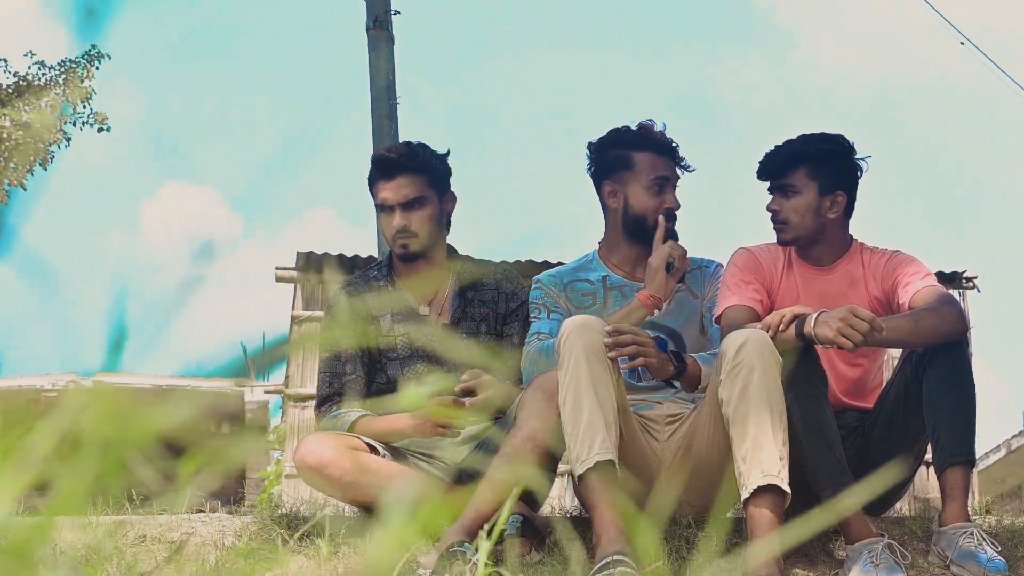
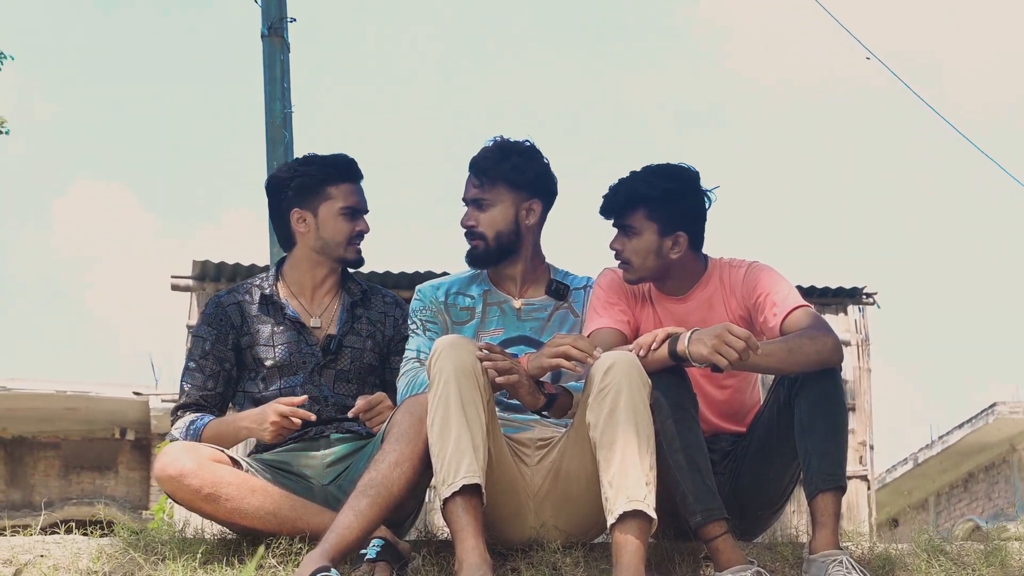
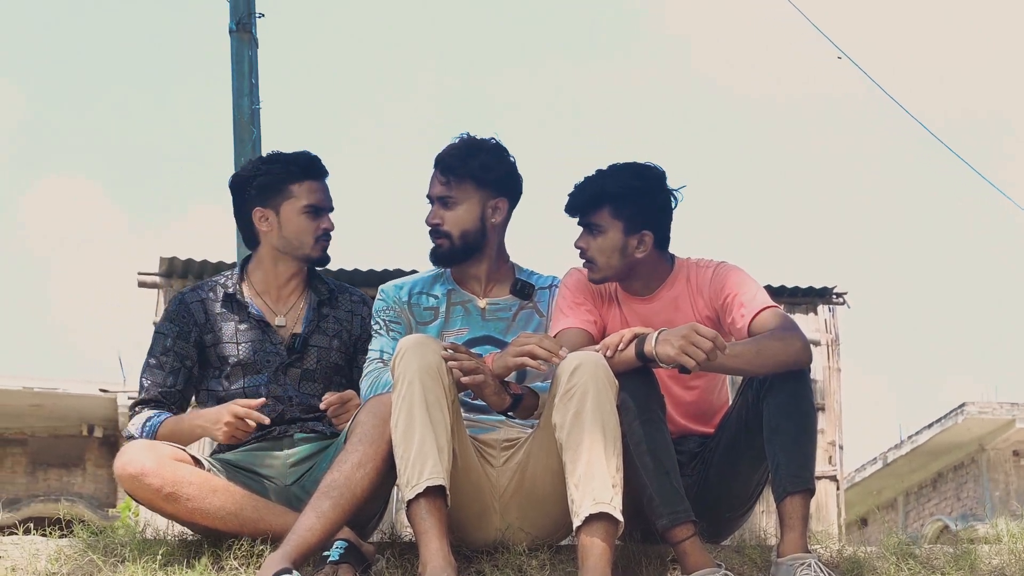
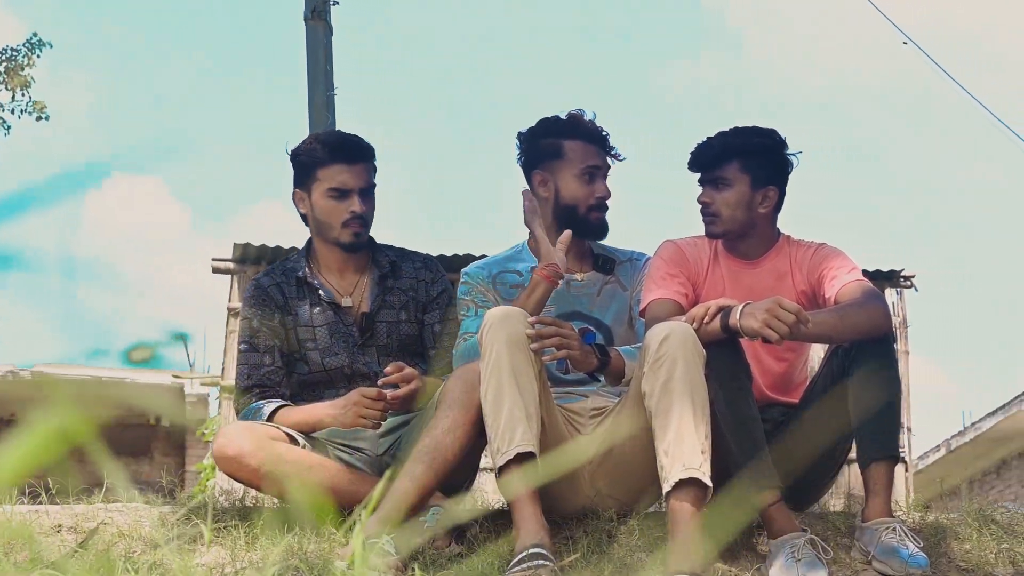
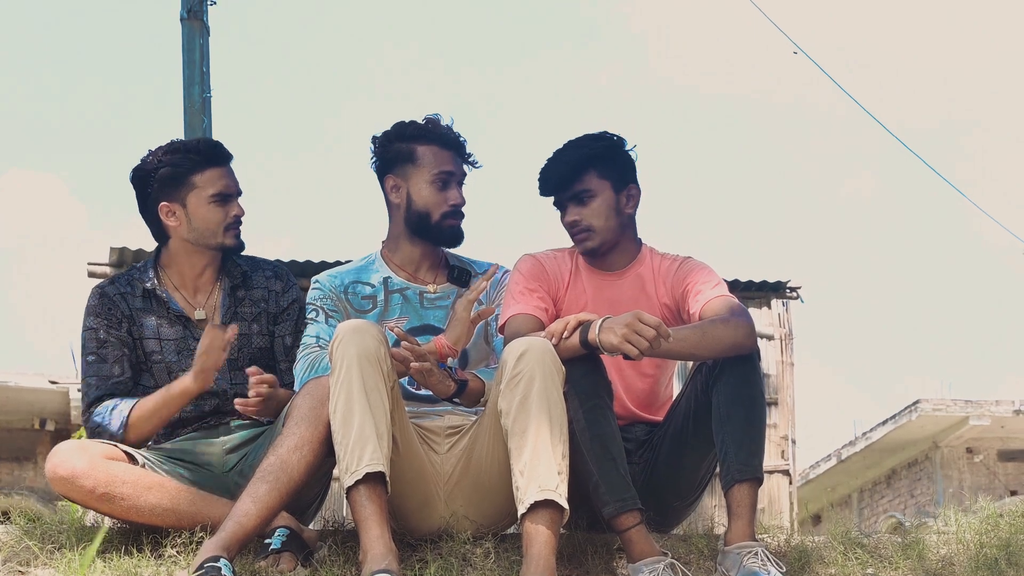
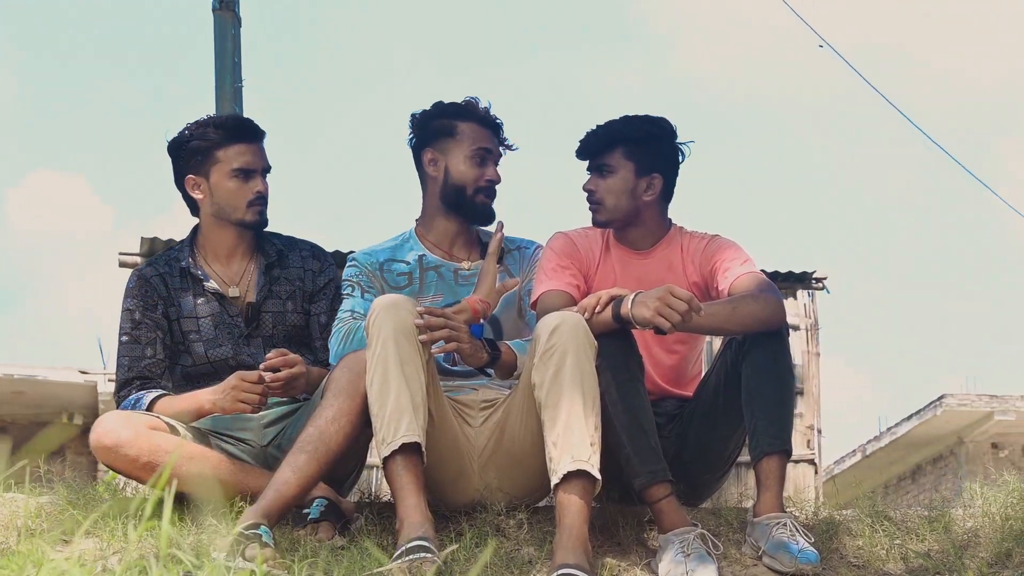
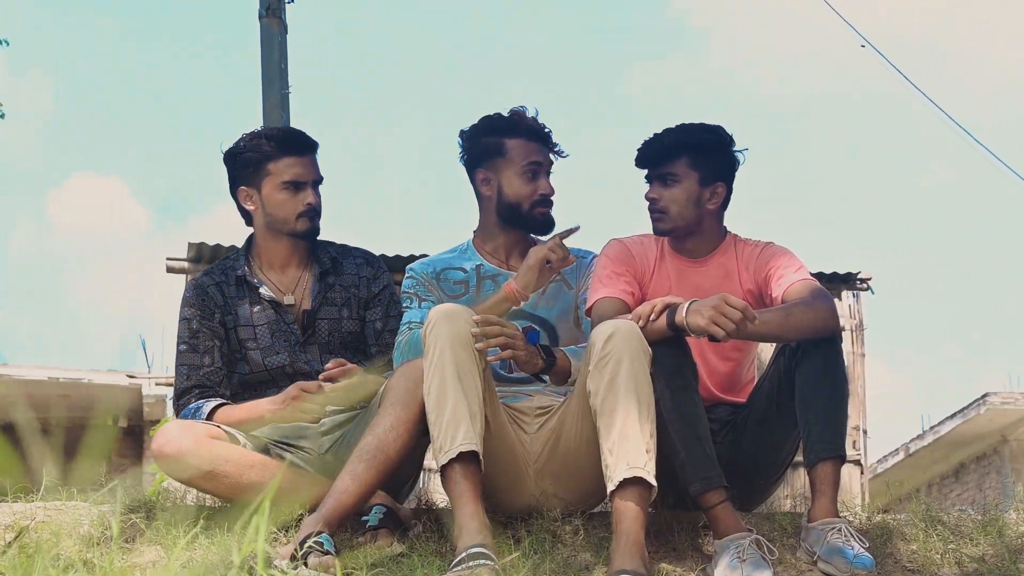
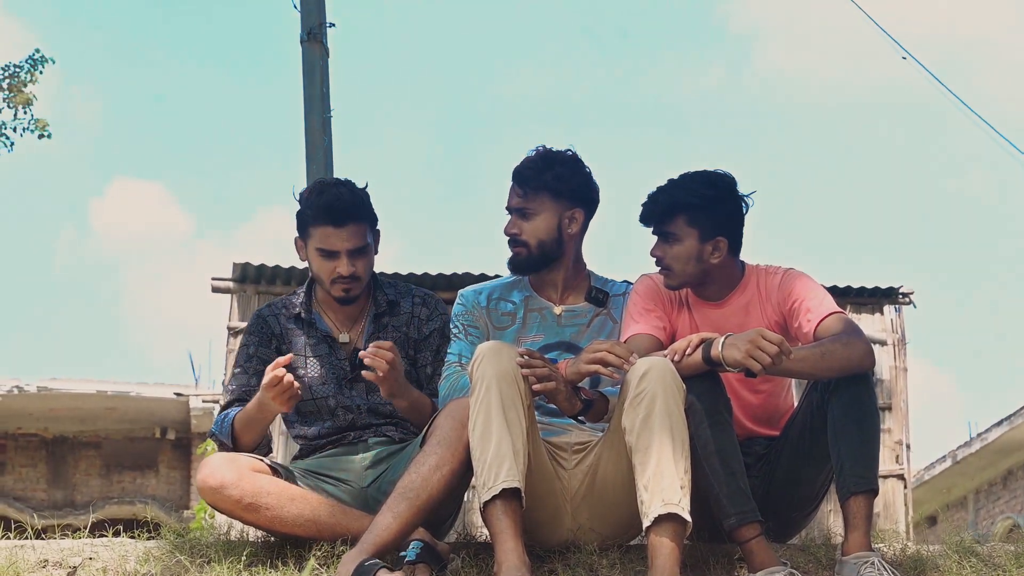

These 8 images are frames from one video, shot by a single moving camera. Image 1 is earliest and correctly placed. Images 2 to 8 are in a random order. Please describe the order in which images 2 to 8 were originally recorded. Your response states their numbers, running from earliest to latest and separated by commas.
4, 7, 6, 5, 3, 2, 8
